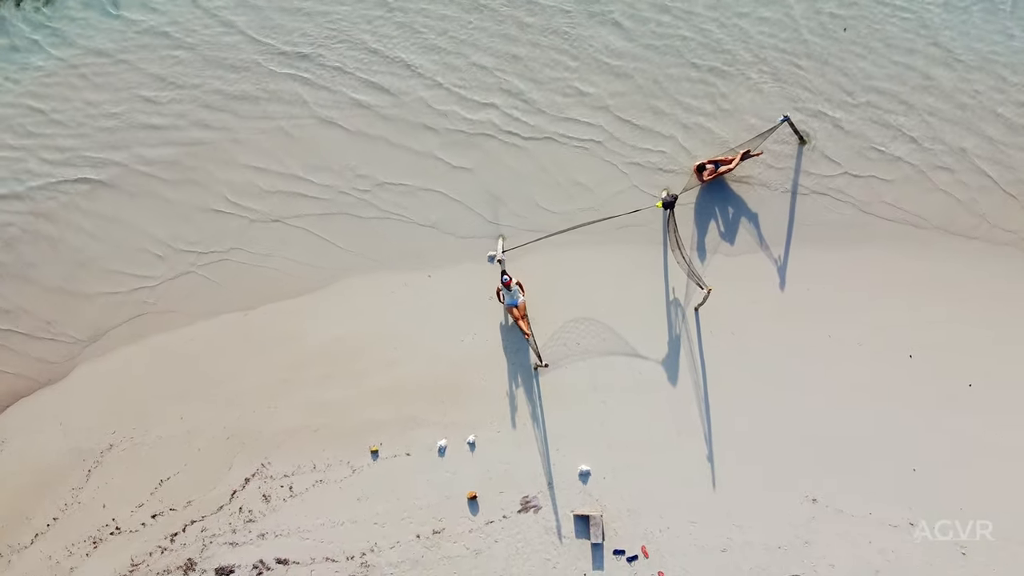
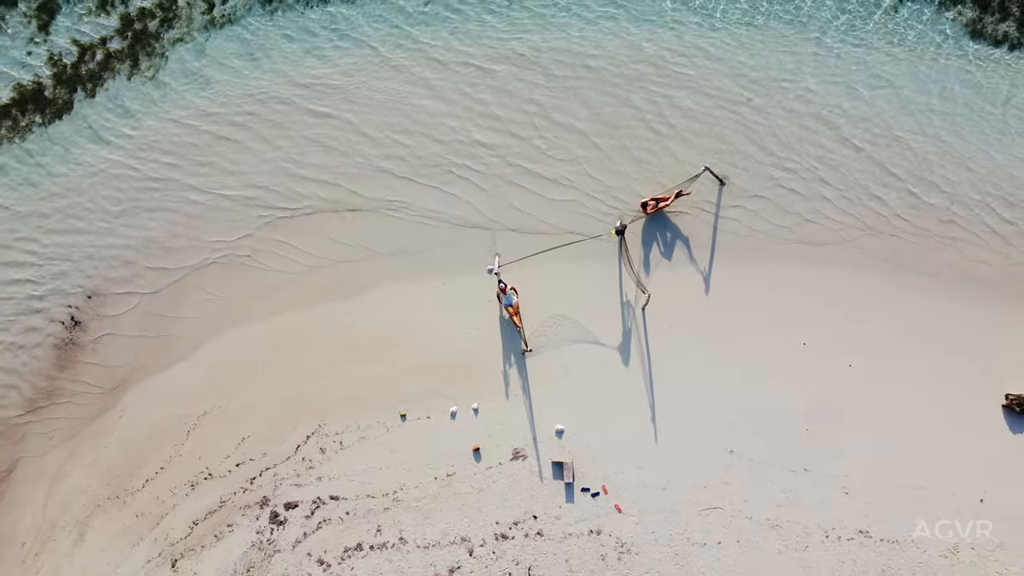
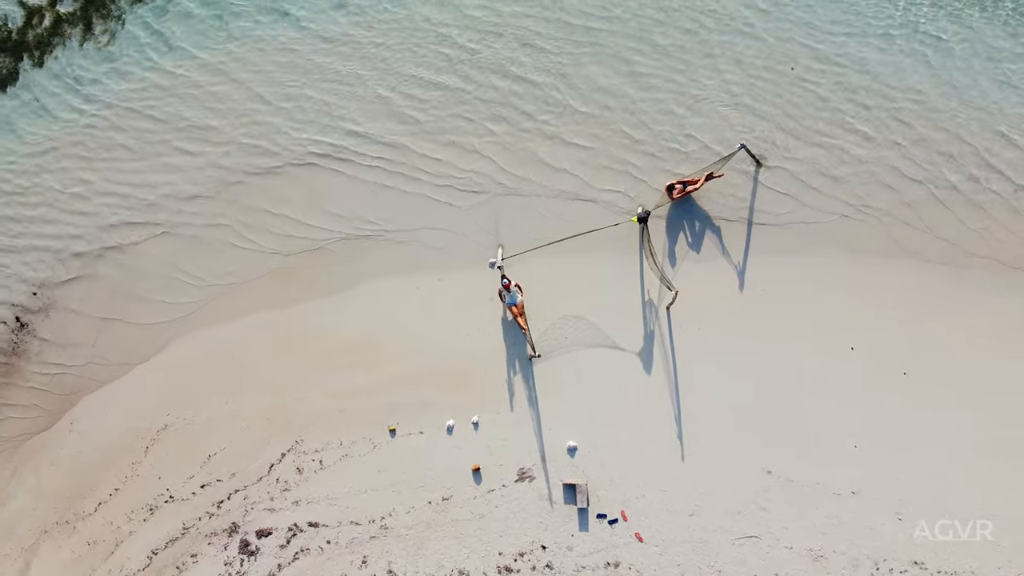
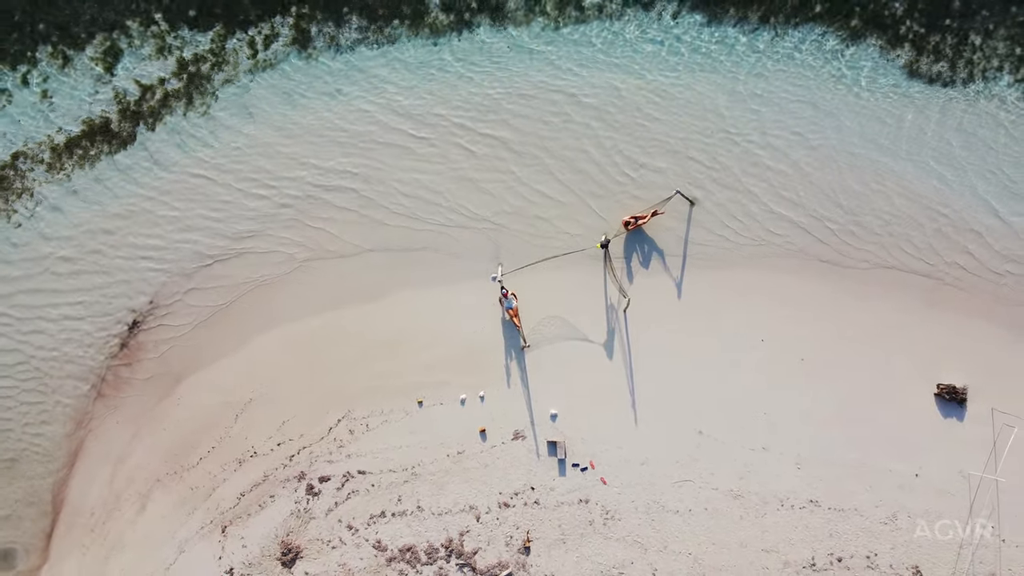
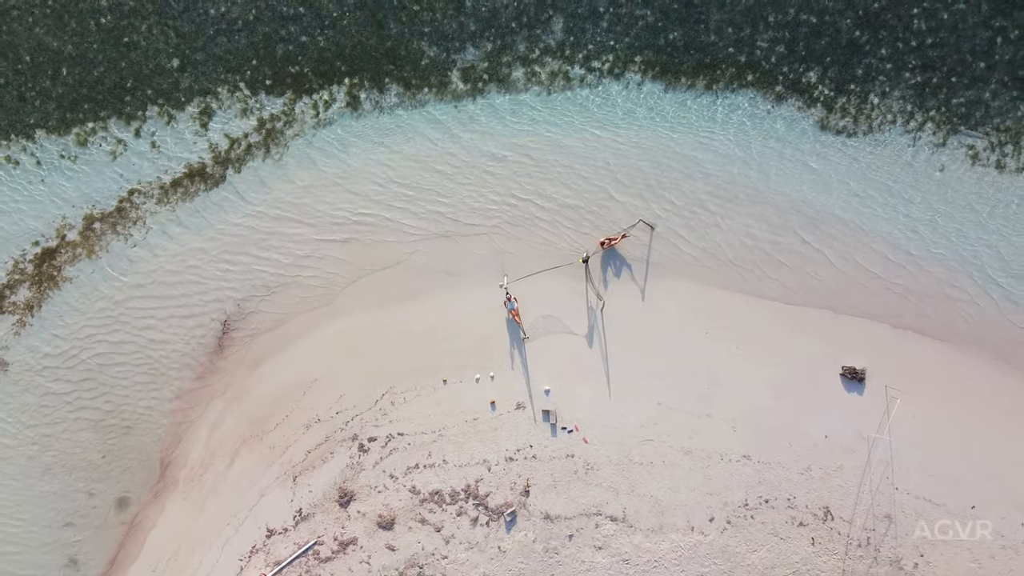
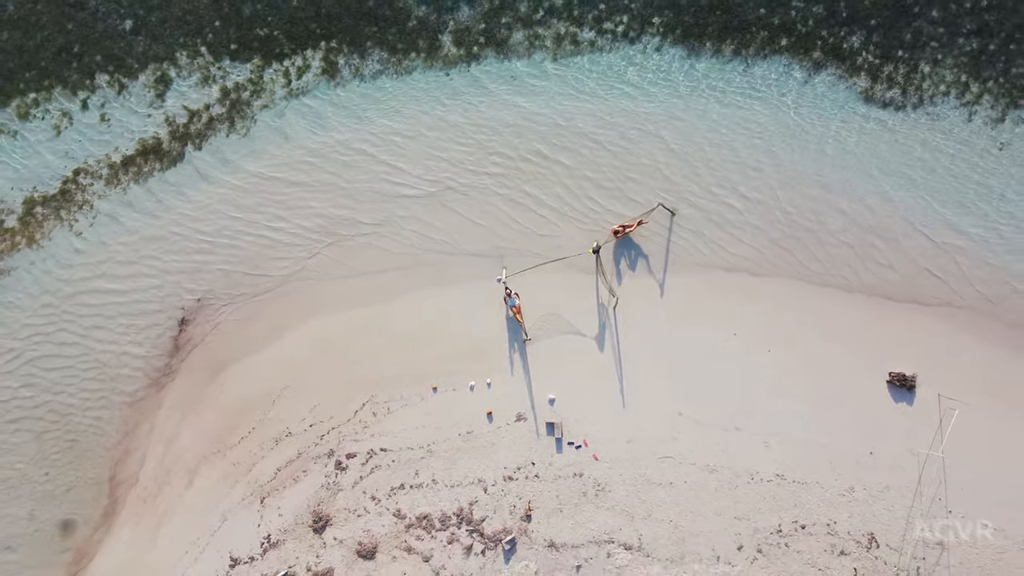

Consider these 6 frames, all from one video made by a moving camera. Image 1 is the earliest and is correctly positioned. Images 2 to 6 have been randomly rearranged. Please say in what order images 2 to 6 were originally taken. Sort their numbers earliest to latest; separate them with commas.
3, 2, 4, 6, 5
